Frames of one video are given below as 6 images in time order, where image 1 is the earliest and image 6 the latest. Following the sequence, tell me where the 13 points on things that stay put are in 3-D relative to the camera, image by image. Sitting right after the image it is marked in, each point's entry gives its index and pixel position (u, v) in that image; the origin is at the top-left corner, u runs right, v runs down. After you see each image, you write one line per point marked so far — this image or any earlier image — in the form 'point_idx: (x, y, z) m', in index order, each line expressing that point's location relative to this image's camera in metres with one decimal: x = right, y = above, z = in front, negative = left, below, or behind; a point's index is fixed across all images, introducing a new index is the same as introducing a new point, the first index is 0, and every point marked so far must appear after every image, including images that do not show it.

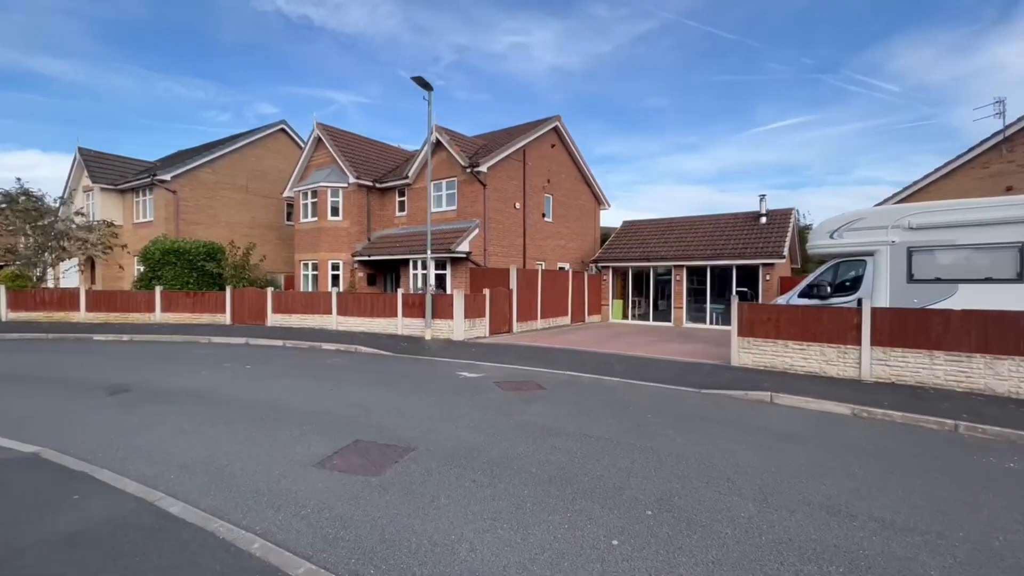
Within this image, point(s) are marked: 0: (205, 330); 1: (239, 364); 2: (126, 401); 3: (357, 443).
0: (-11.3, -1.5, +16.7) m
1: (-6.8, -1.9, +11.4) m
2: (-6.7, -2.0, +8.0) m
3: (-2.1, -2.1, +6.3) m
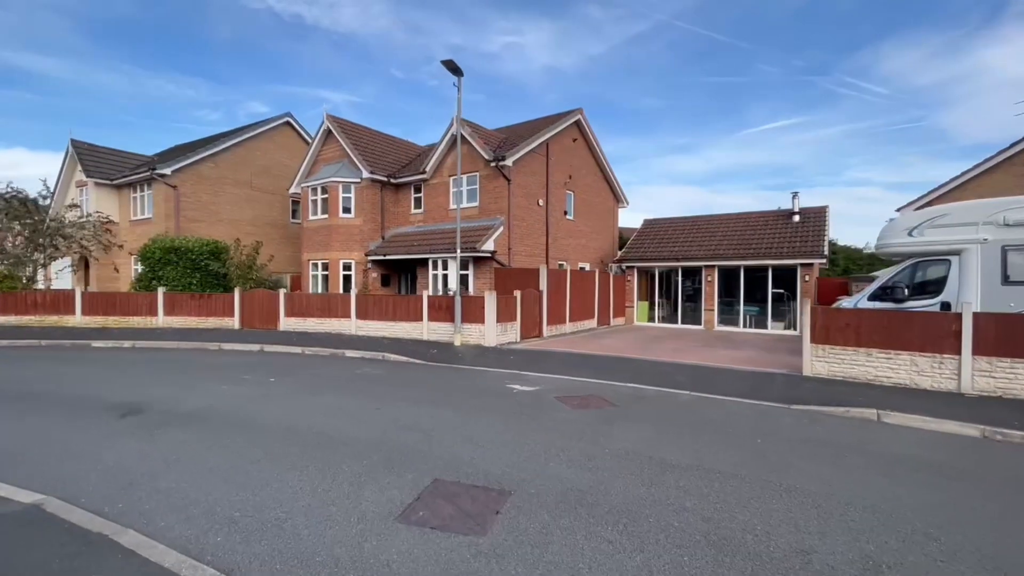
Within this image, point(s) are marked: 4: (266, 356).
0: (-10.1, -1.6, +15.4) m
1: (-5.5, -1.9, +10.2) m
2: (-5.4, -2.0, +6.8) m
3: (-0.8, -2.2, +5.1) m
4: (-6.9, -1.9, +12.8) m
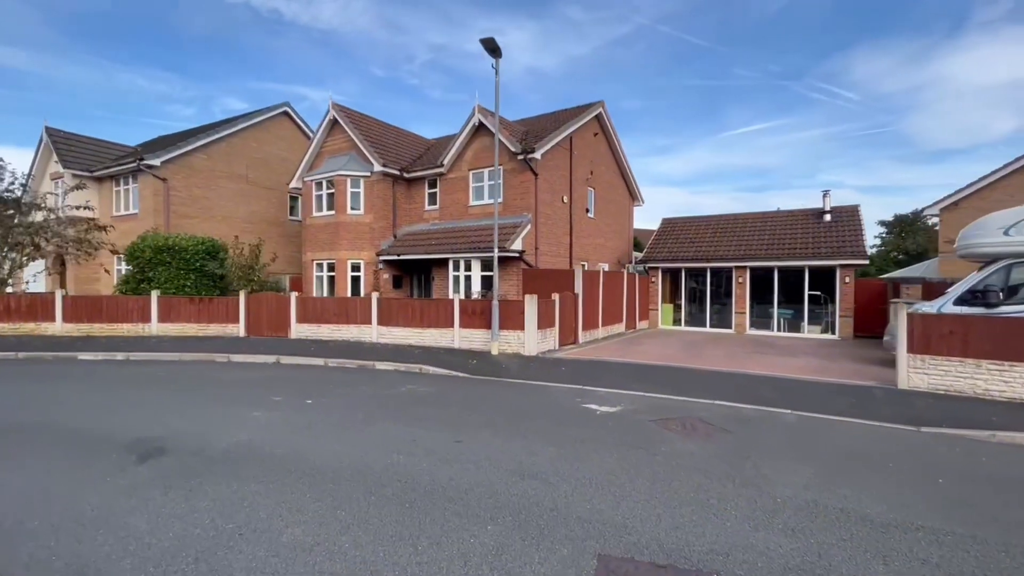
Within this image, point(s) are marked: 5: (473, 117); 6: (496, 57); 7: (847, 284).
0: (-8.9, -1.7, +13.7) m
1: (-4.1, -2.0, +8.7) m
2: (-3.9, -2.1, +5.3) m
3: (+0.8, -2.3, +3.7) m
4: (-5.5, -2.0, +11.2) m
5: (-1.6, +6.9, +18.6) m
6: (-0.5, +6.5, +12.8) m
7: (+13.8, +0.2, +18.8) m
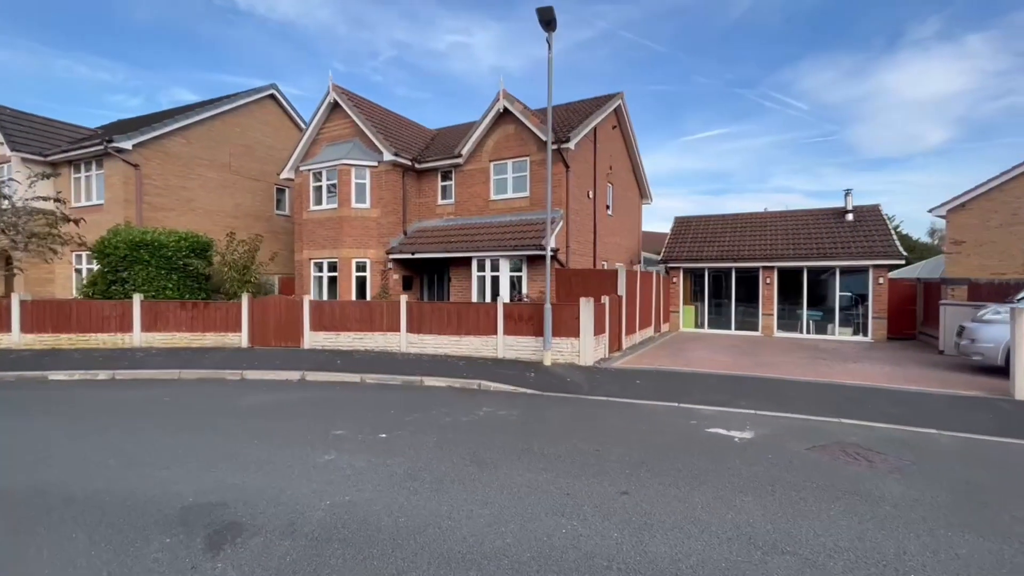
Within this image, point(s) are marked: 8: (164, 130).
0: (-7.5, -1.7, +11.6) m
1: (-2.3, -2.1, +6.9) m
2: (-1.8, -2.2, +3.5) m
3: (+3.0, -2.3, +2.4) m
4: (-3.9, -2.1, +9.4) m
5: (-0.6, +6.9, +17.0) m
6: (+1.0, +6.4, +11.4) m
7: (+14.7, +0.1, +18.4) m
8: (-14.1, +6.4, +18.6) m
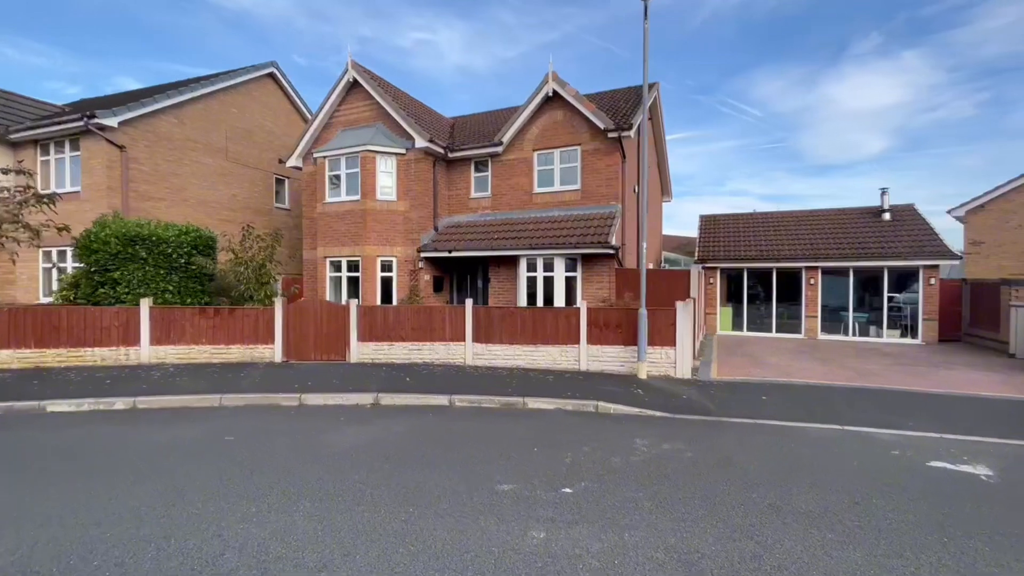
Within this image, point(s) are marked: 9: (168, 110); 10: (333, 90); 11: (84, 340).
0: (-5.4, -1.8, +9.5) m
1: (+0.1, -2.2, +5.2) m
2: (+0.8, -2.2, +1.9) m
3: (+5.7, -2.4, +1.1) m
4: (-1.7, -2.1, +7.6) m
5: (+1.1, +6.8, +15.5) m
6: (+3.1, +6.4, +9.9) m
7: (+16.3, +0.1, +18.0) m
8: (-12.5, +6.3, +16.0) m
9: (-12.4, +6.4, +16.5) m
10: (-6.7, +7.4, +17.3) m
11: (-9.4, -1.1, +10.1) m
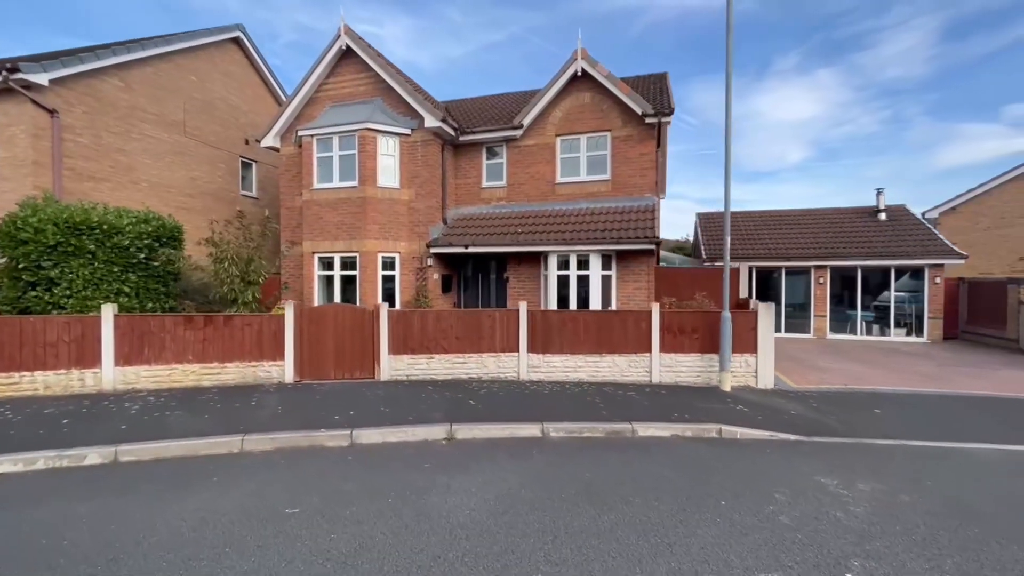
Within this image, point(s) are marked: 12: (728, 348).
0: (-3.9, -1.8, +7.3) m
1: (+2.0, -2.2, +3.7) m
2: (+3.2, -2.2, +0.5) m
3: (+8.1, -2.4, +0.2) m
4: (0.0, -2.1, +5.8) m
5: (+1.8, +6.8, +14.0) m
6: (+4.4, +6.4, +8.7) m
7: (+16.6, +0.1, +18.2) m
8: (-11.8, +6.3, +12.9) m
9: (-11.7, +6.4, +13.4) m
10: (-6.1, +7.4, +14.8) m
11: (-8.0, -1.2, +7.4) m
12: (+4.3, -1.2, +9.2) m
